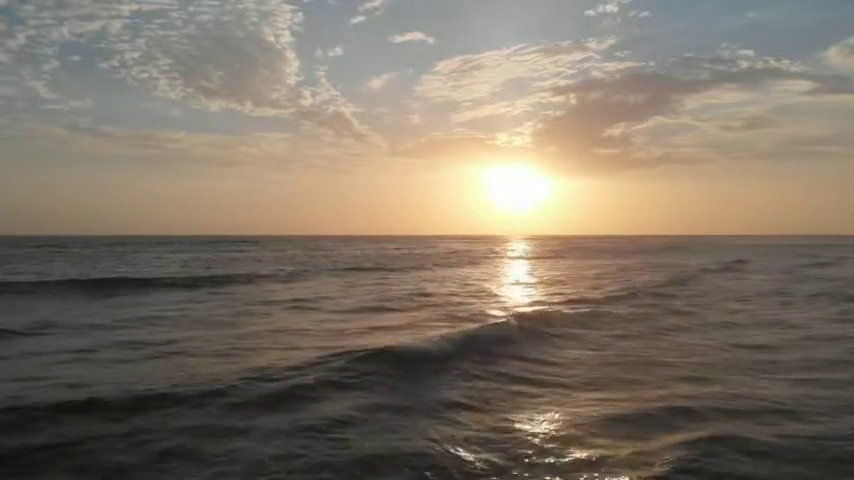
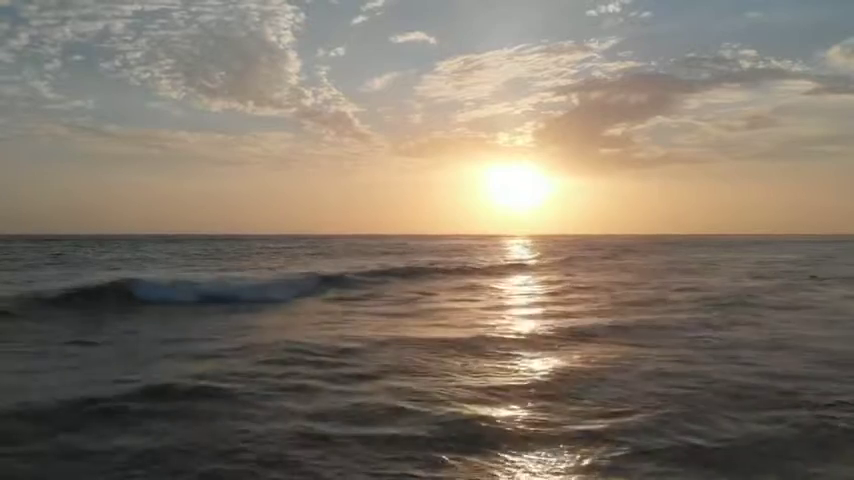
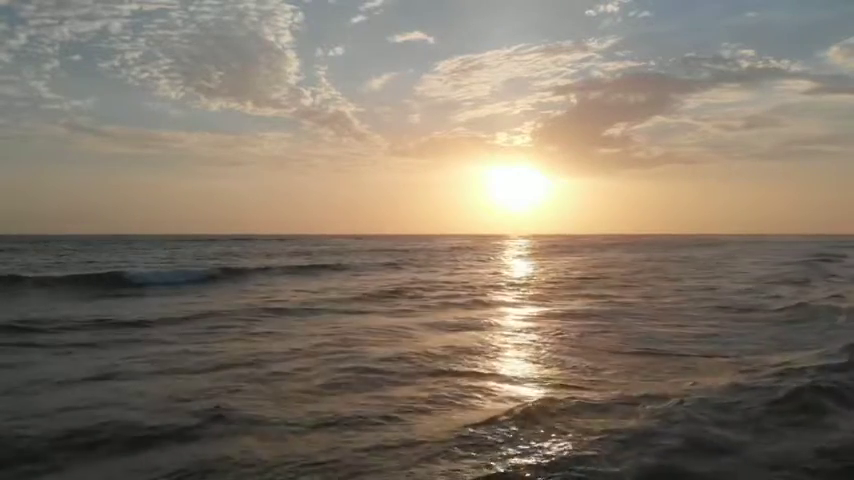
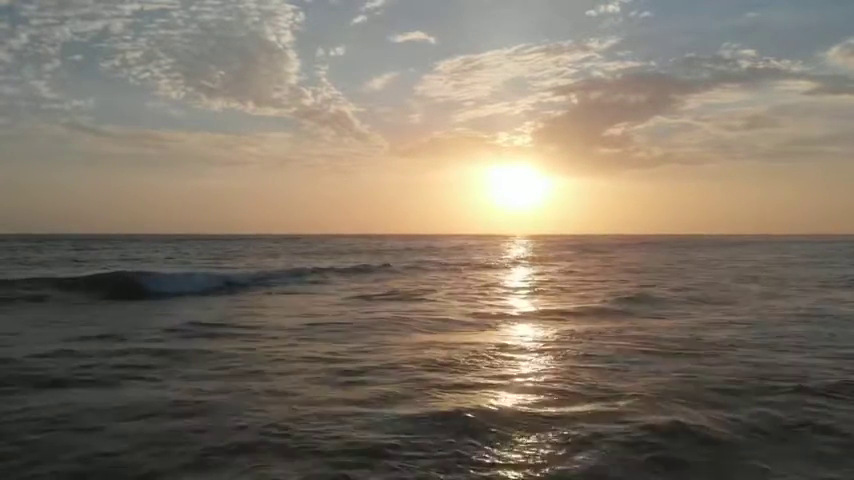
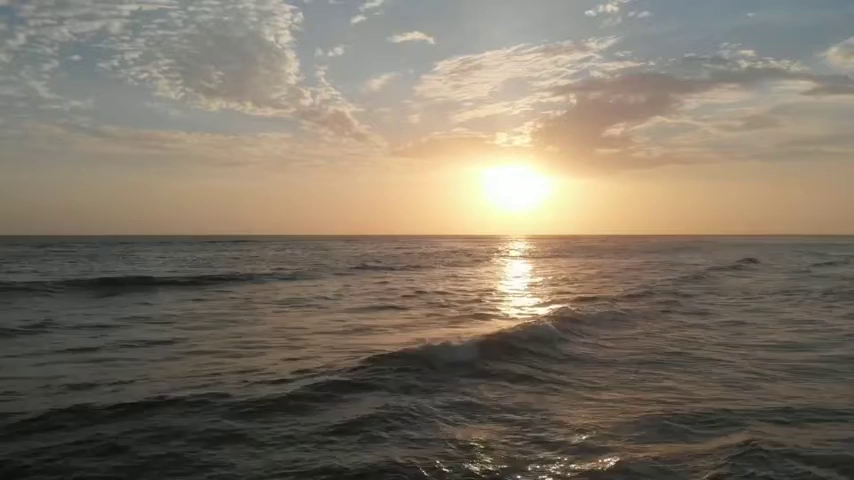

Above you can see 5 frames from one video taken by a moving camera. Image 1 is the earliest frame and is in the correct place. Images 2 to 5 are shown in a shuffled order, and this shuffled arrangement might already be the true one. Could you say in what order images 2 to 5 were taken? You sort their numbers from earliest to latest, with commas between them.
5, 3, 4, 2
